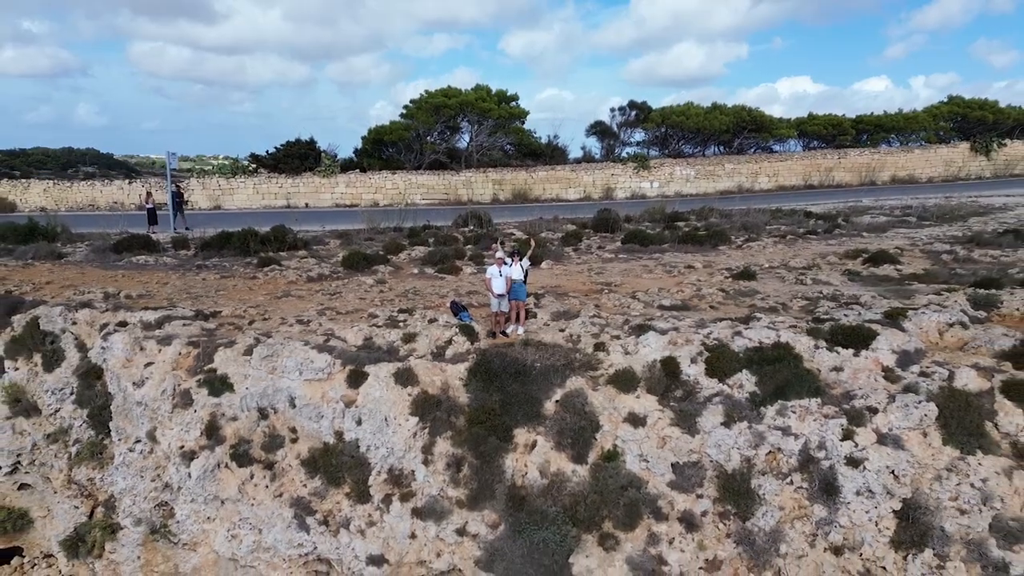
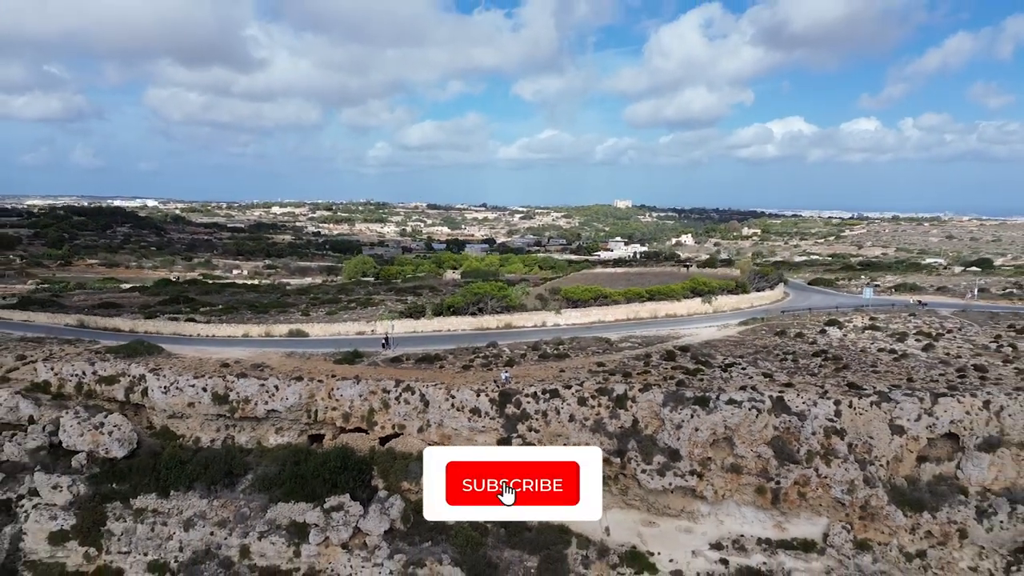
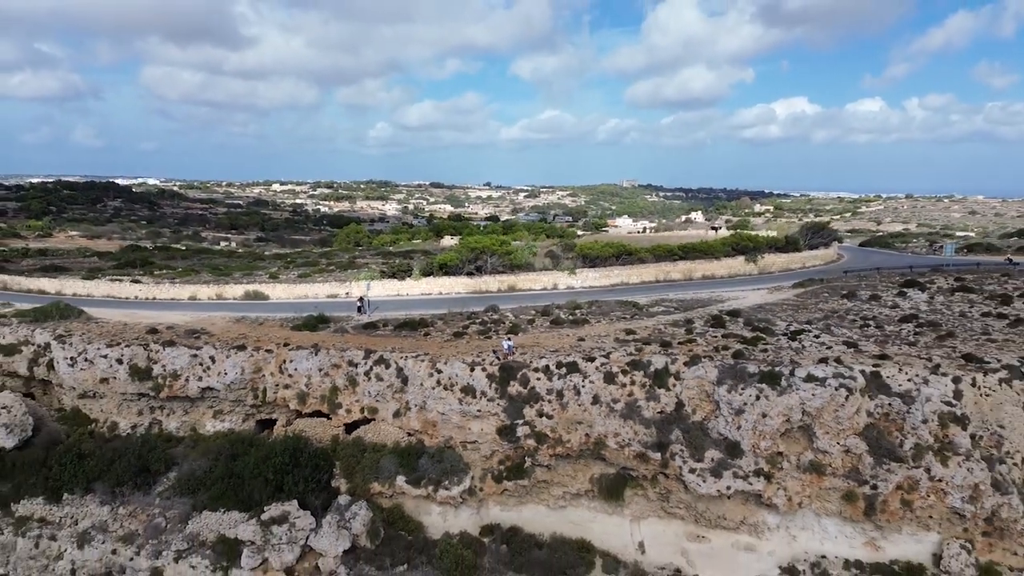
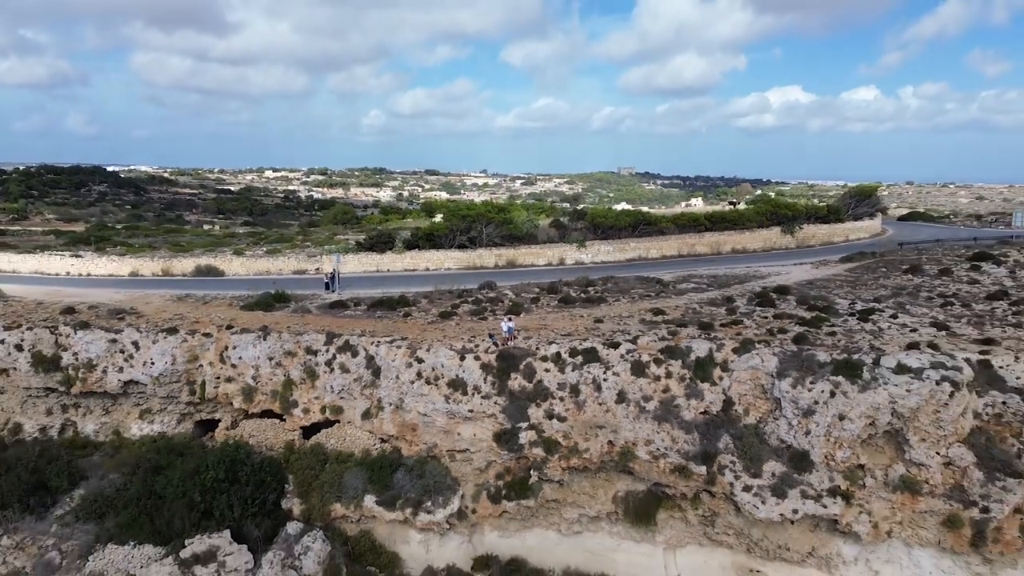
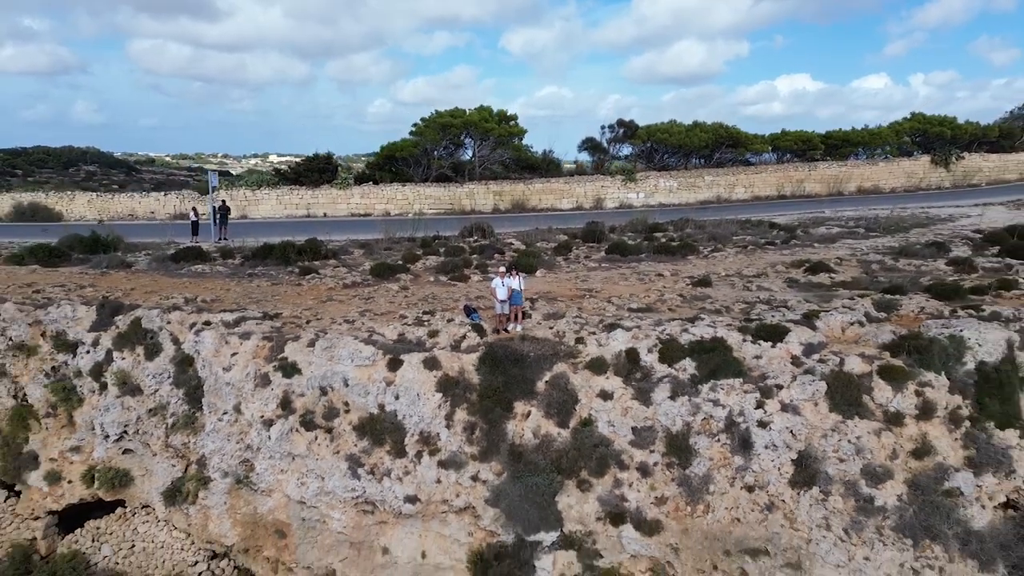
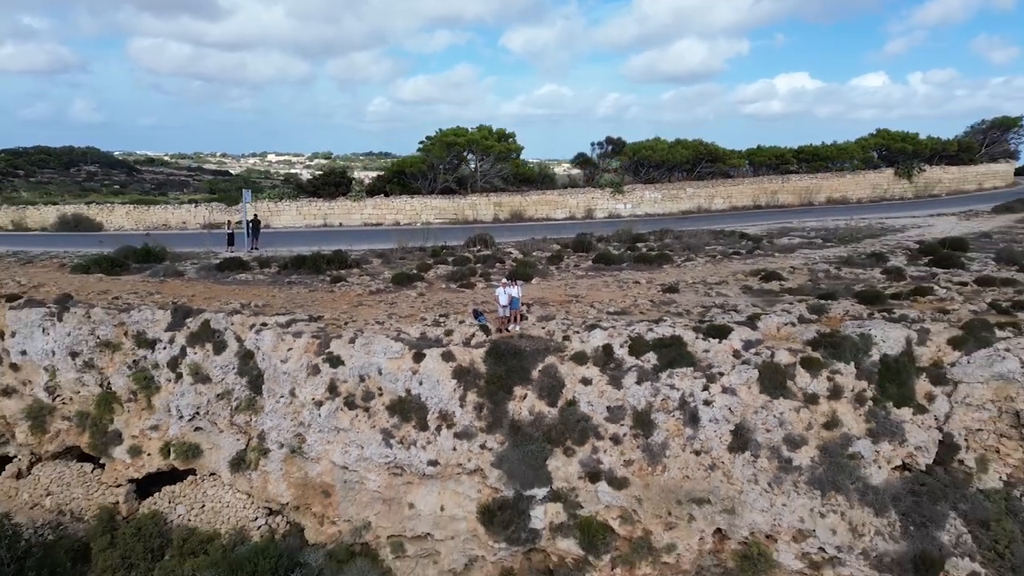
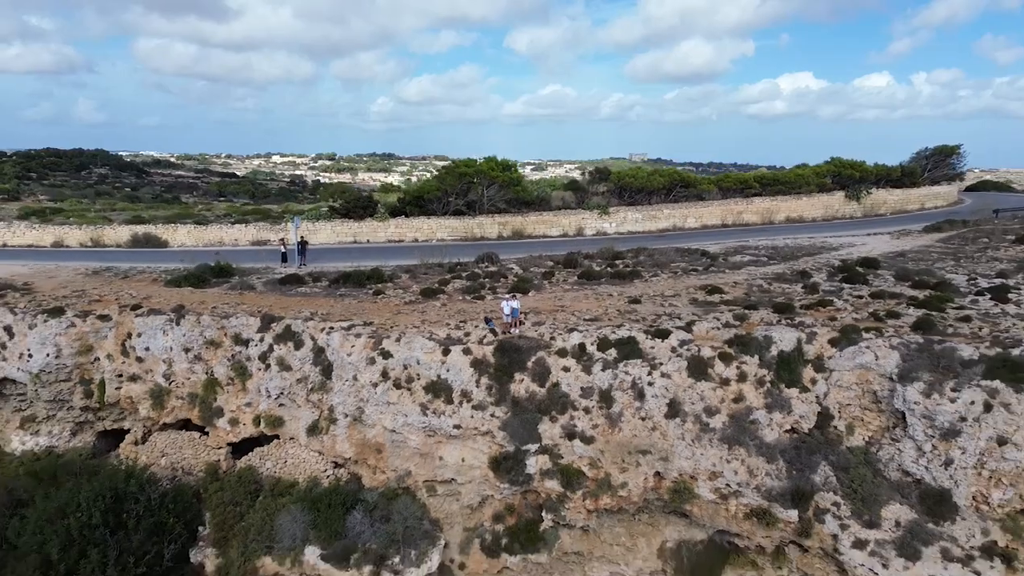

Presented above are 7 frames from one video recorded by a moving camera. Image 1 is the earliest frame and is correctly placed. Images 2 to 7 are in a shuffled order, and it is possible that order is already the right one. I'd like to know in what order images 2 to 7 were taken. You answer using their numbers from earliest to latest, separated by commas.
5, 6, 7, 4, 3, 2
